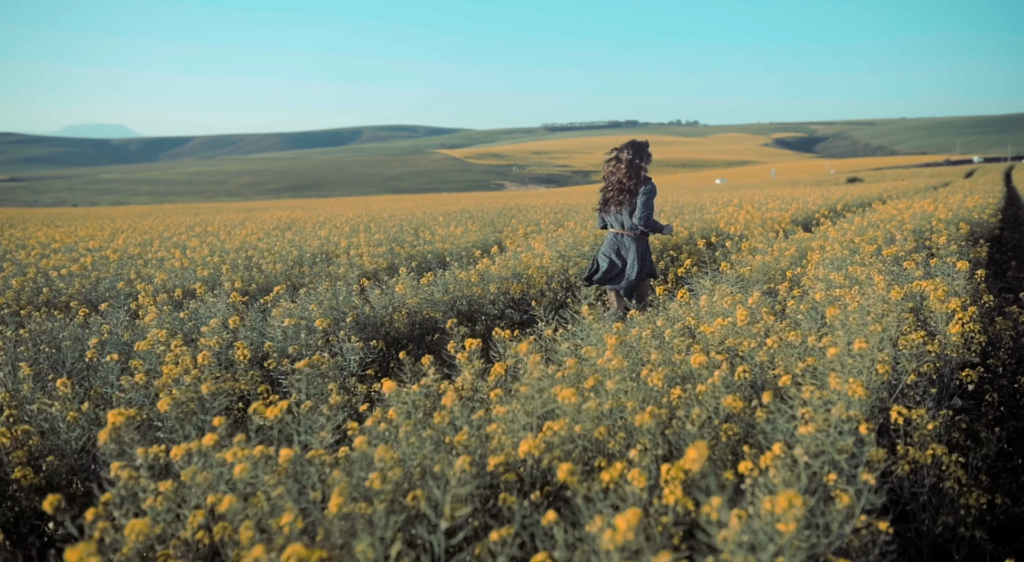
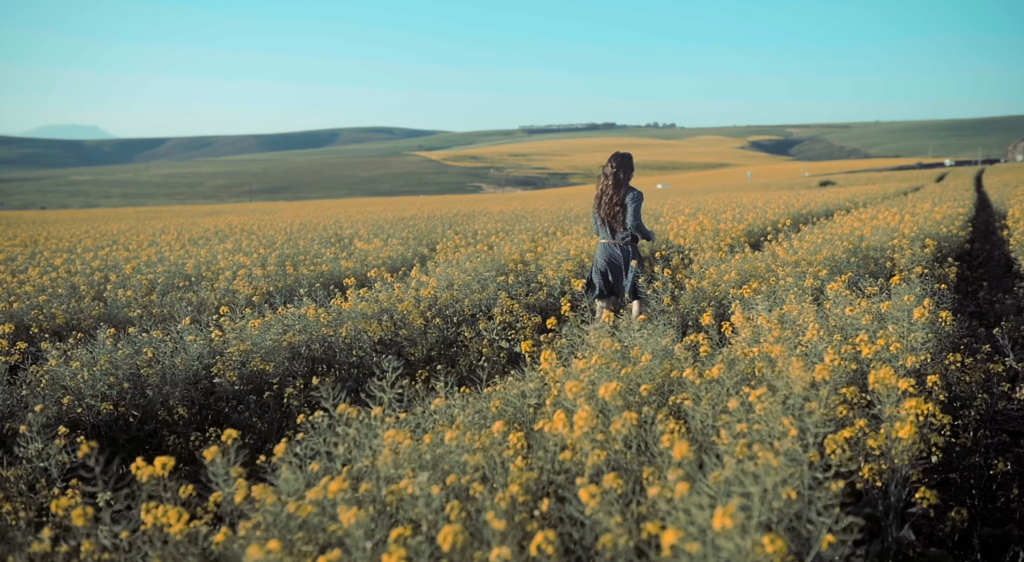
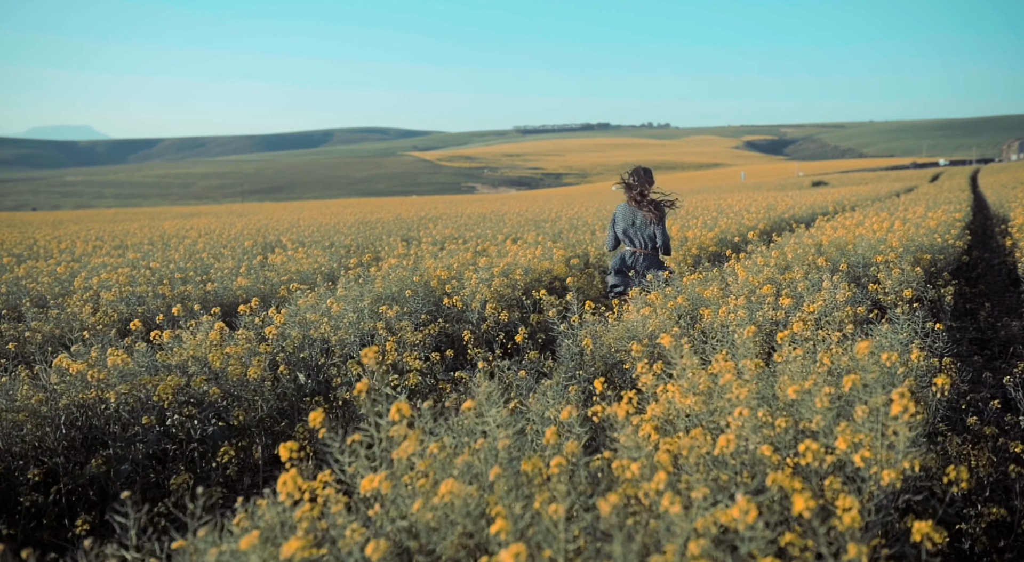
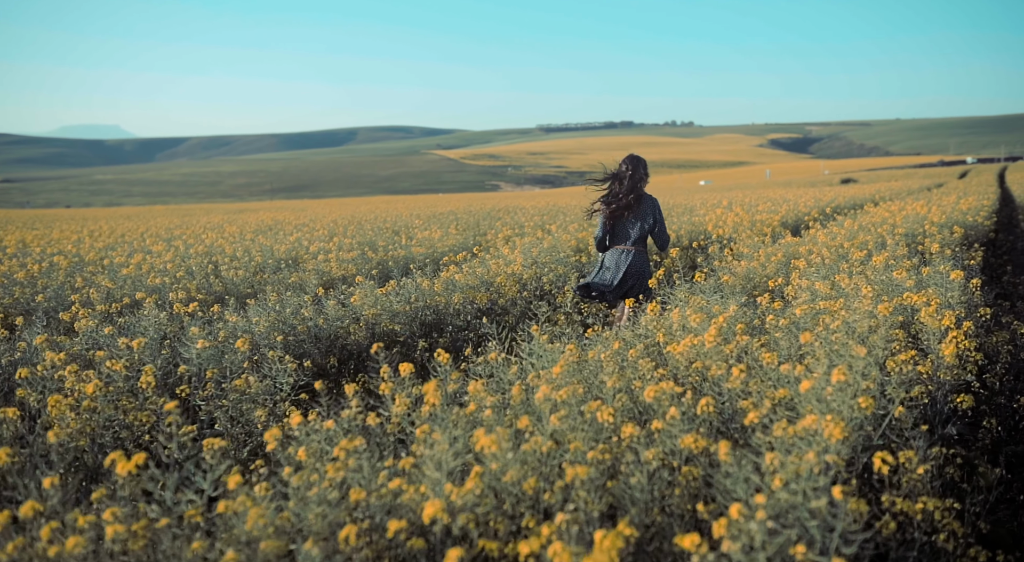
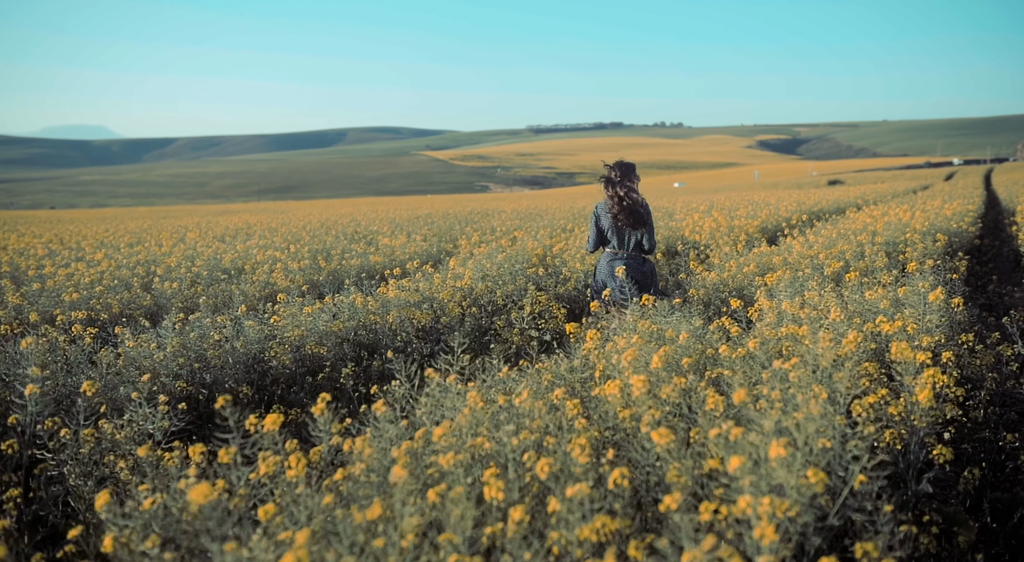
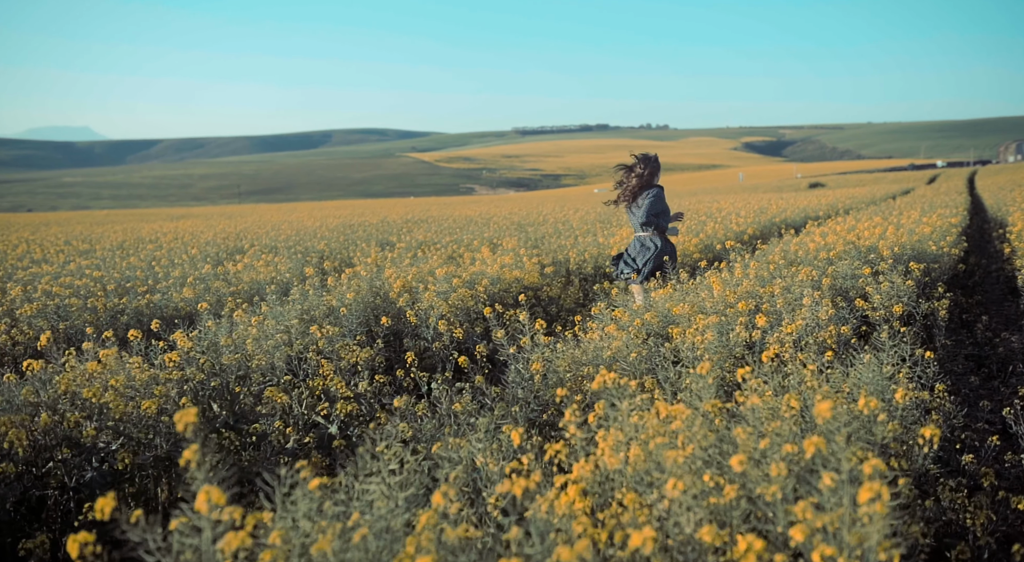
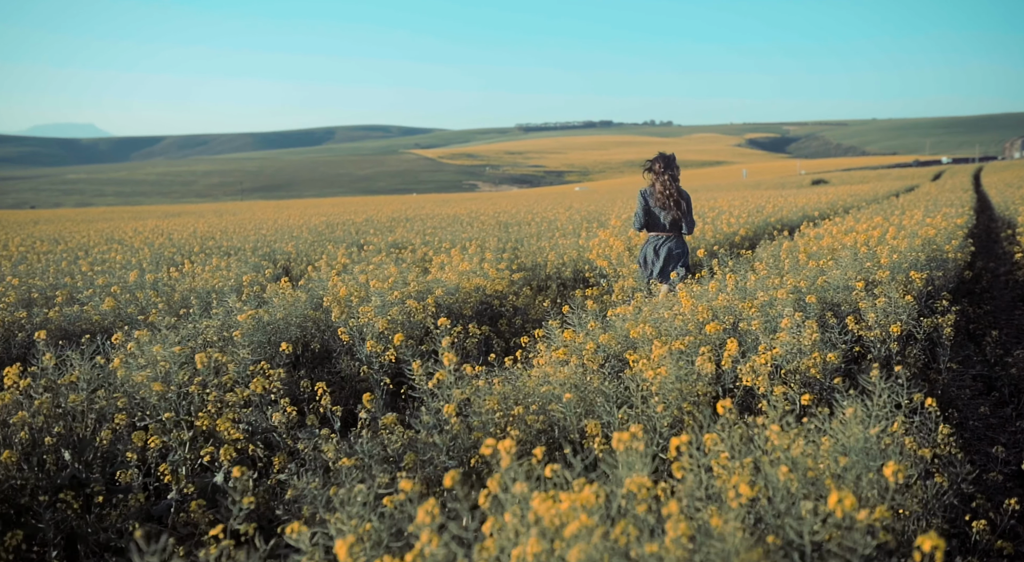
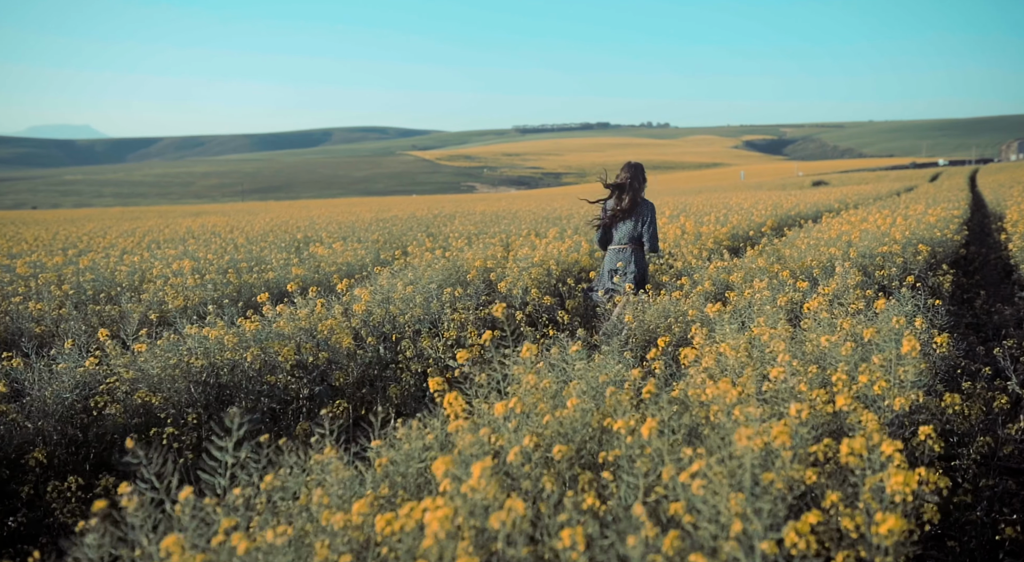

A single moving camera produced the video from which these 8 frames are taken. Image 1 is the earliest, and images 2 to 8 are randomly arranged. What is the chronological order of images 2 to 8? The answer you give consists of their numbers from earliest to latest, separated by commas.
4, 5, 2, 8, 3, 6, 7
